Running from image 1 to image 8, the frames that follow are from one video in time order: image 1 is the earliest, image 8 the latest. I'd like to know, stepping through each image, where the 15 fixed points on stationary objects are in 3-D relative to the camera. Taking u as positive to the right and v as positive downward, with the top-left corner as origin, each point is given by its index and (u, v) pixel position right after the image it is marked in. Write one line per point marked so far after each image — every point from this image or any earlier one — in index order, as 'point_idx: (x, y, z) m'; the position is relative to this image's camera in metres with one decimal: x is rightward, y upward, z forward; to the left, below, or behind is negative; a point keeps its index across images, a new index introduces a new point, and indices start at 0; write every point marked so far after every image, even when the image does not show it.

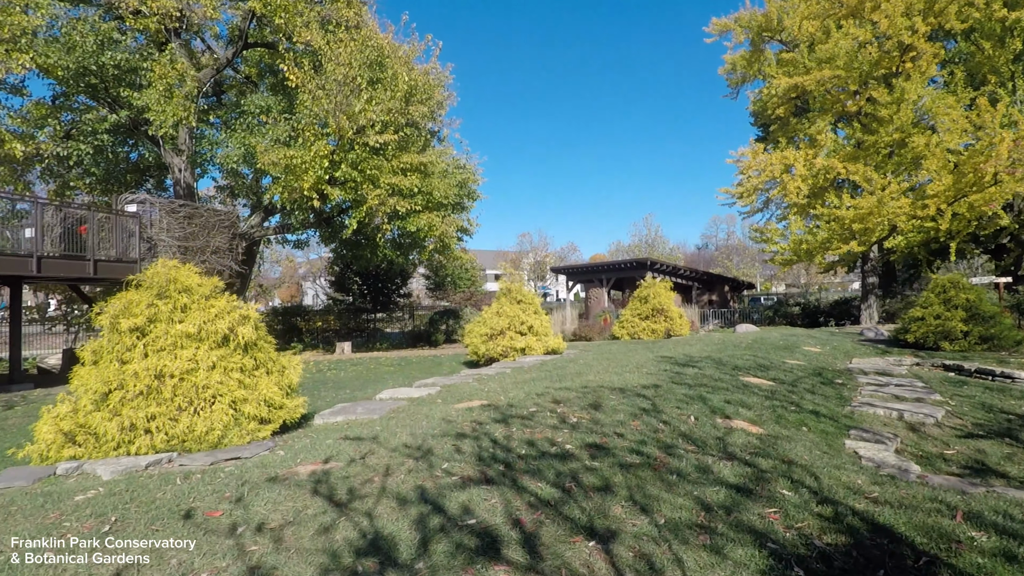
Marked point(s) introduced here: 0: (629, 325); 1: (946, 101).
0: (+2.9, -0.9, +14.5) m
1: (+11.6, +4.9, +15.7) m
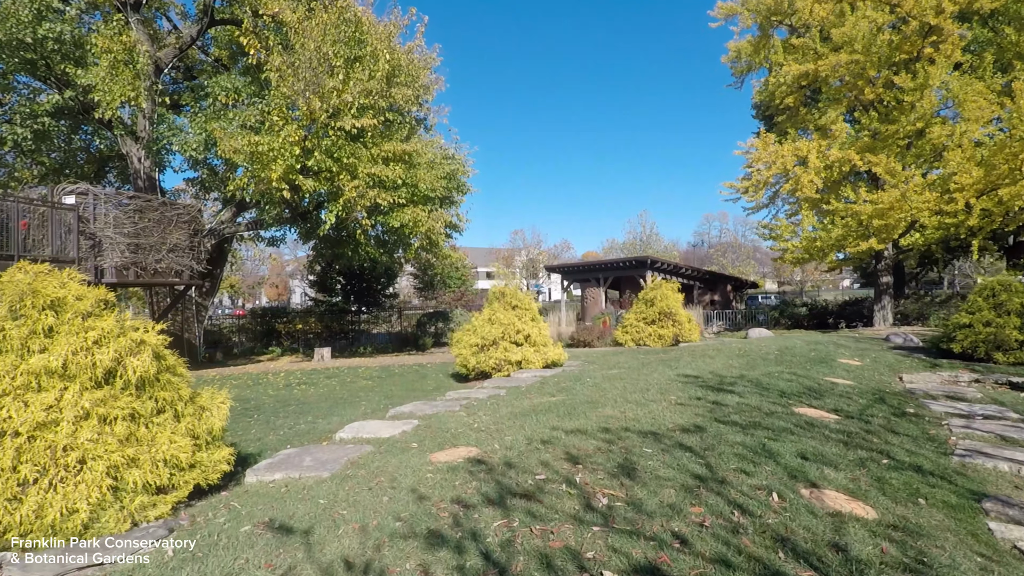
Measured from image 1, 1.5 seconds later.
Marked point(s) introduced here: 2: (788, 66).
0: (+2.8, -0.9, +13.3) m
1: (+11.5, +4.9, +14.6) m
2: (+8.0, +6.3, +16.9) m
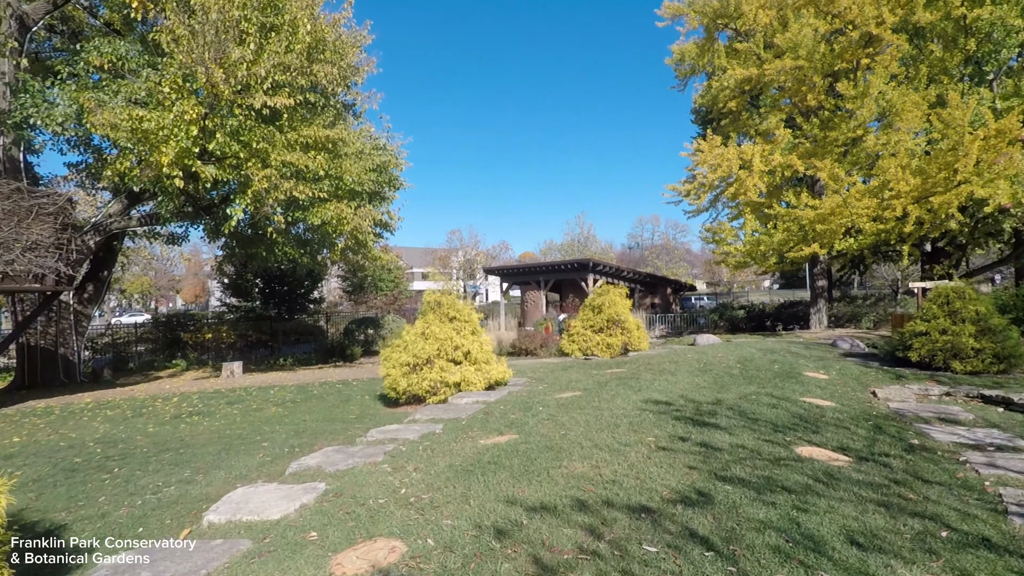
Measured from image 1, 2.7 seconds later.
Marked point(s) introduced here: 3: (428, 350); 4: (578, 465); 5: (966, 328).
0: (+1.4, -1.1, +12.4) m
1: (+9.9, +4.8, +14.7) m
2: (+6.2, +6.2, +16.6) m
3: (-1.1, -0.8, +7.5) m
4: (+0.4, -1.1, +3.6) m
5: (+6.4, -0.6, +8.3) m
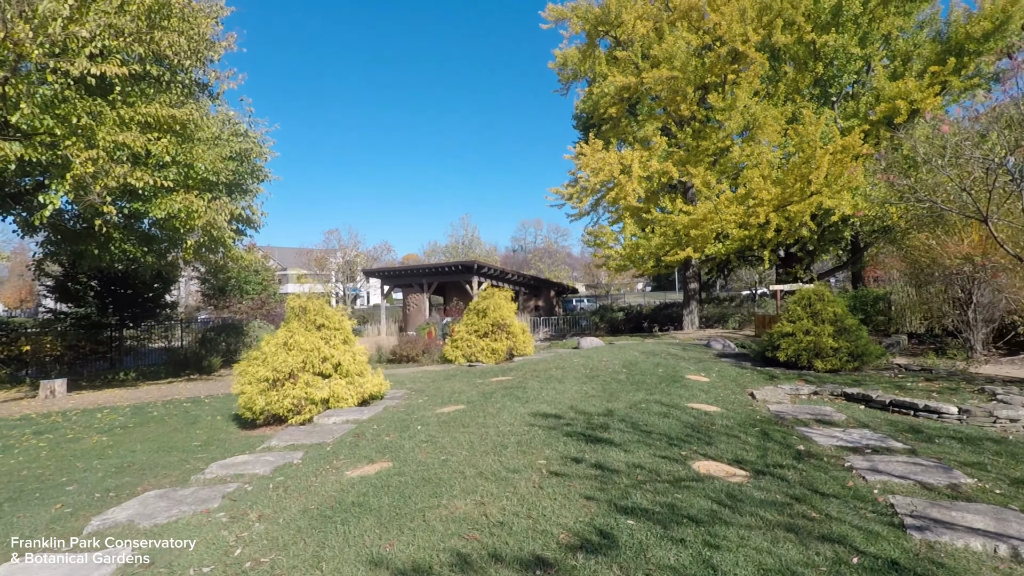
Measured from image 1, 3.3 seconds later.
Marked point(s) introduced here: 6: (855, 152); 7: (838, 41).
0: (-1.0, -1.1, +11.9) m
1: (+6.9, +4.8, +15.8) m
2: (+2.9, +6.1, +16.9) m
3: (-2.5, -0.8, +6.6) m
4: (-0.3, -1.1, +3.1) m
5: (+4.7, -0.6, +8.8) m
6: (+8.4, +3.3, +14.3) m
7: (+8.8, +6.7, +15.9) m
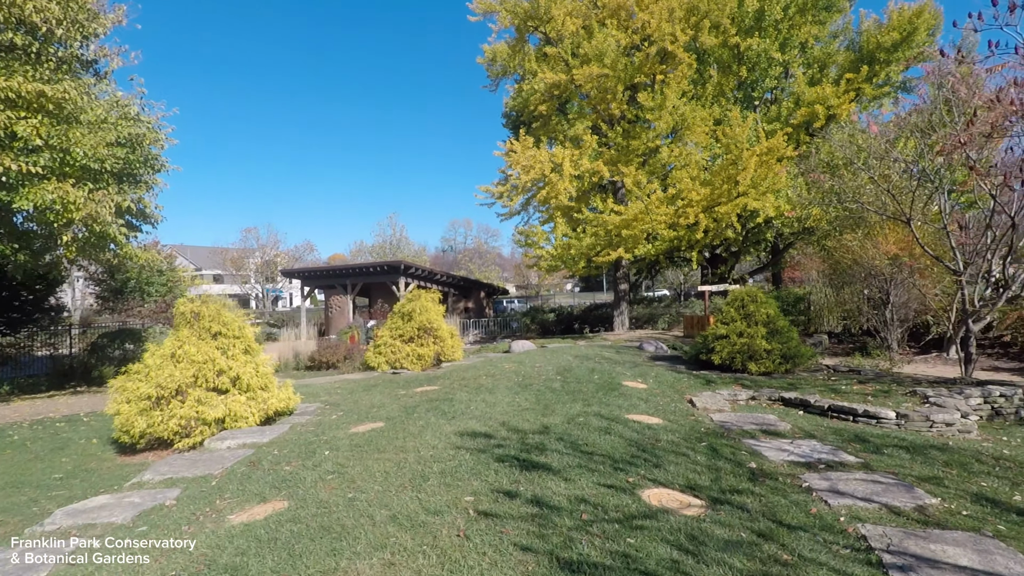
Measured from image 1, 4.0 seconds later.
0: (-2.4, -1.1, +11.1) m
1: (+5.0, +4.7, +15.9) m
2: (+0.9, +6.1, +16.6) m
3: (-3.2, -0.9, +5.6) m
4: (-0.6, -1.1, +2.4) m
5: (+3.7, -0.6, +8.7) m
6: (+6.6, +3.3, +14.6) m
7: (+6.9, +6.7, +16.2) m
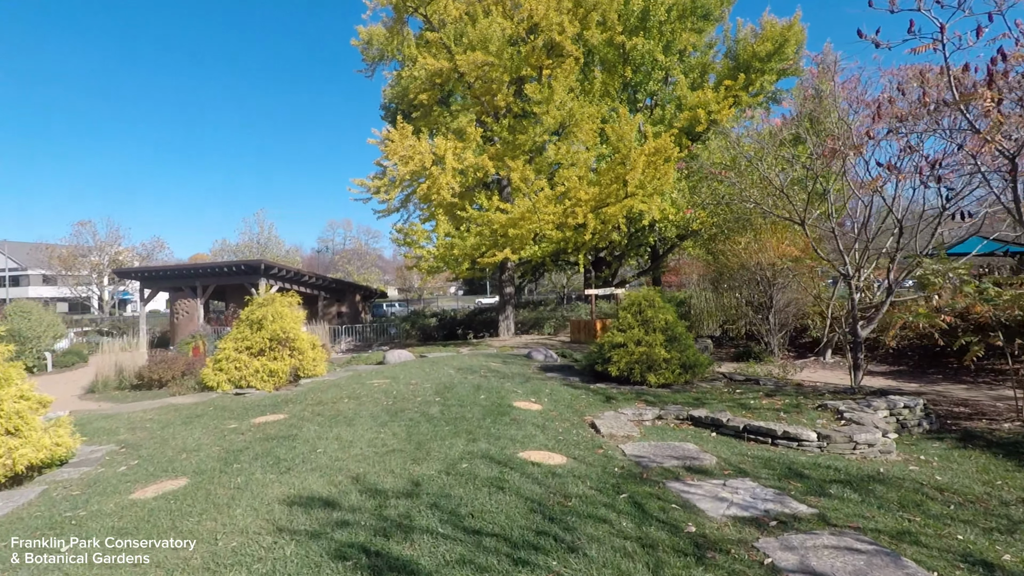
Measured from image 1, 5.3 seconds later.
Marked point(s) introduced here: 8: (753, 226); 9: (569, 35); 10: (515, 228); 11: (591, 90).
0: (-4.4, -1.2, +9.1) m
1: (+1.9, +4.7, +15.4) m
2: (-2.3, +6.0, +15.2) m
3: (-4.2, -0.9, +3.6) m
4: (-1.0, -1.1, +1.0) m
5: (+2.0, -0.7, +8.0) m
6: (+3.7, +3.2, +14.4) m
7: (+3.7, +6.6, +16.1) m
8: (+5.0, +1.3, +12.2) m
9: (+1.5, +6.5, +15.0) m
10: (+0.1, +1.5, +14.4) m
11: (+2.2, +5.5, +16.5) m
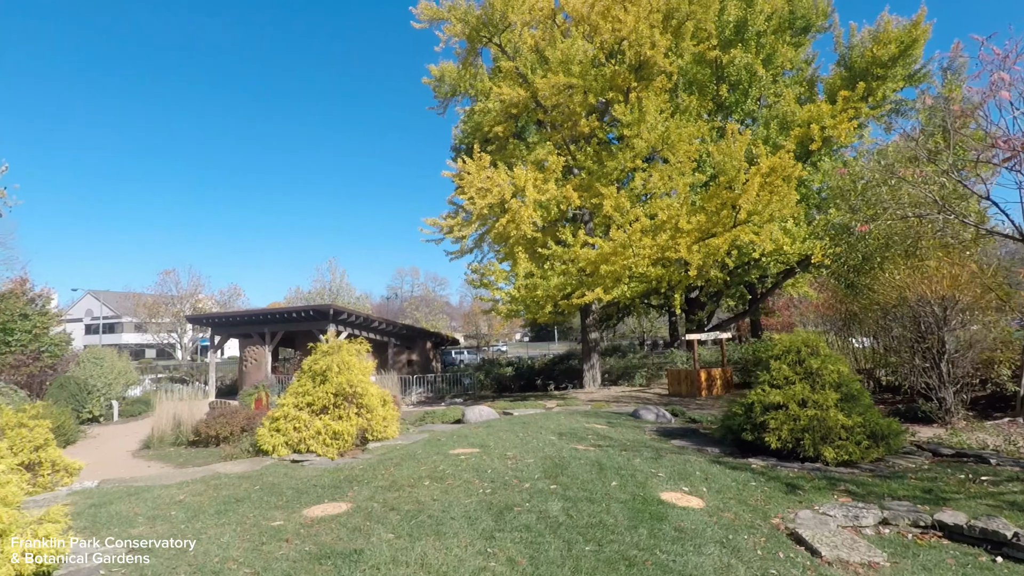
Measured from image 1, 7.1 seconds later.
0: (-2.9, -1.8, +7.8) m
1: (+3.9, +3.6, +13.7) m
2: (-0.2, +4.9, +14.1) m
3: (-3.3, -1.1, +2.3) m
4: (-0.4, -1.1, -0.7) m
5: (+3.2, -1.1, +6.0) m
6: (+5.7, +2.3, +12.4) m
7: (+5.8, +5.6, +14.4) m
8: (+6.7, +0.6, +10.0) m
9: (+3.4, +5.5, +13.6) m
10: (+2.0, +0.5, +12.7) m
11: (+4.3, +4.4, +14.9) m
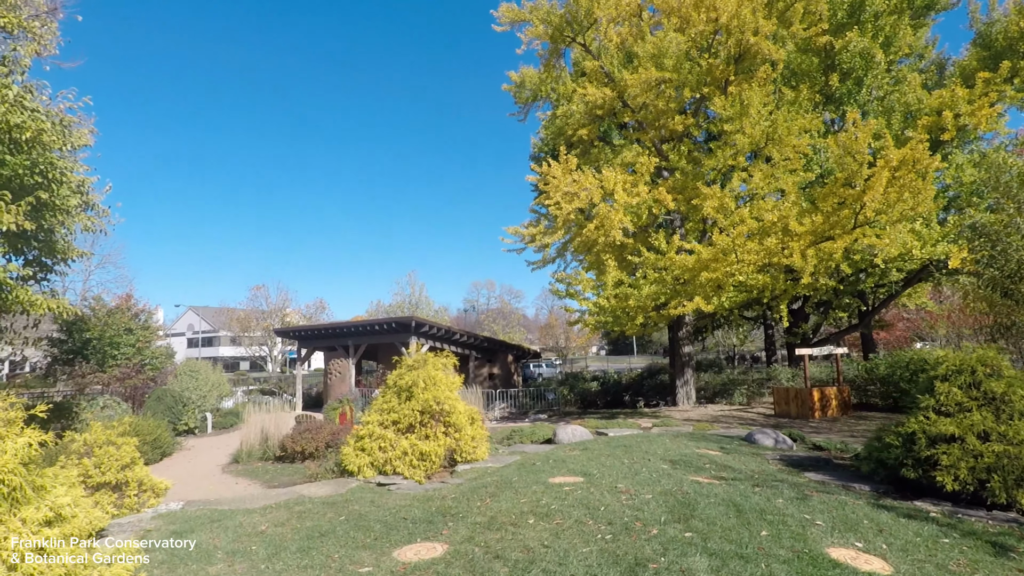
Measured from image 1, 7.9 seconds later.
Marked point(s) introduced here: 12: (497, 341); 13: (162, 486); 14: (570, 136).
0: (-1.7, -1.9, +7.3) m
1: (+5.8, +3.4, +12.5) m
2: (+1.7, +4.7, +13.4) m
3: (-2.8, -1.1, +2.0) m
4: (-0.3, -1.0, -1.3) m
5: (+4.2, -1.2, +4.8) m
6: (+7.4, +2.2, +11.0) m
7: (+7.7, +5.4, +13.0) m
8: (+8.1, +0.5, +8.4) m
9: (+5.3, +5.3, +12.5) m
10: (+3.8, +0.3, +11.6) m
11: (+6.4, +4.2, +13.6) m
12: (-0.6, -1.7, +19.6) m
13: (-3.4, -1.9, +5.7) m
14: (+1.5, +3.9, +14.8) m
